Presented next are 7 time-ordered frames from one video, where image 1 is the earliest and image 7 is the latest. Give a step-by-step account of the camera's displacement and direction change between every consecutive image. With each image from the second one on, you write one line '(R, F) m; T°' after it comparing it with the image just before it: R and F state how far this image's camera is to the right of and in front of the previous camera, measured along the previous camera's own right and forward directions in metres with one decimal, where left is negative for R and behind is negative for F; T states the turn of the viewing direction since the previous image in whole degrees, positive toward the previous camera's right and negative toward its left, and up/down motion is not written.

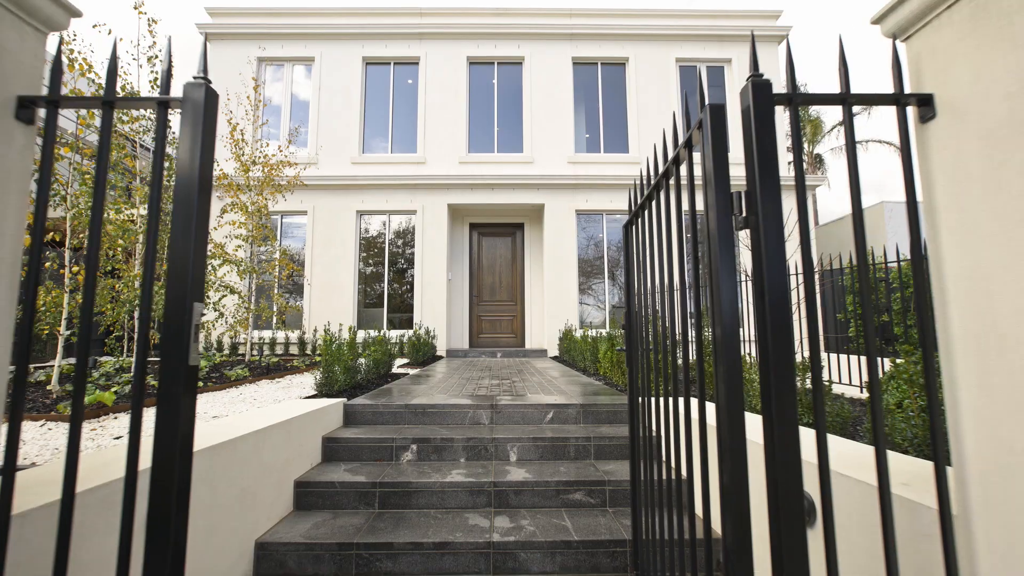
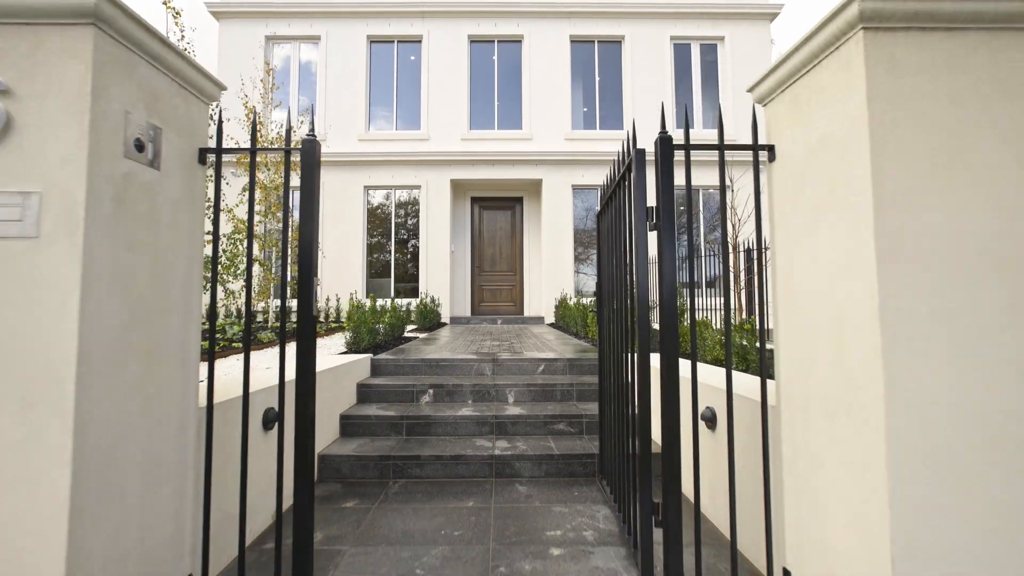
(0.0, -0.8) m; 0°
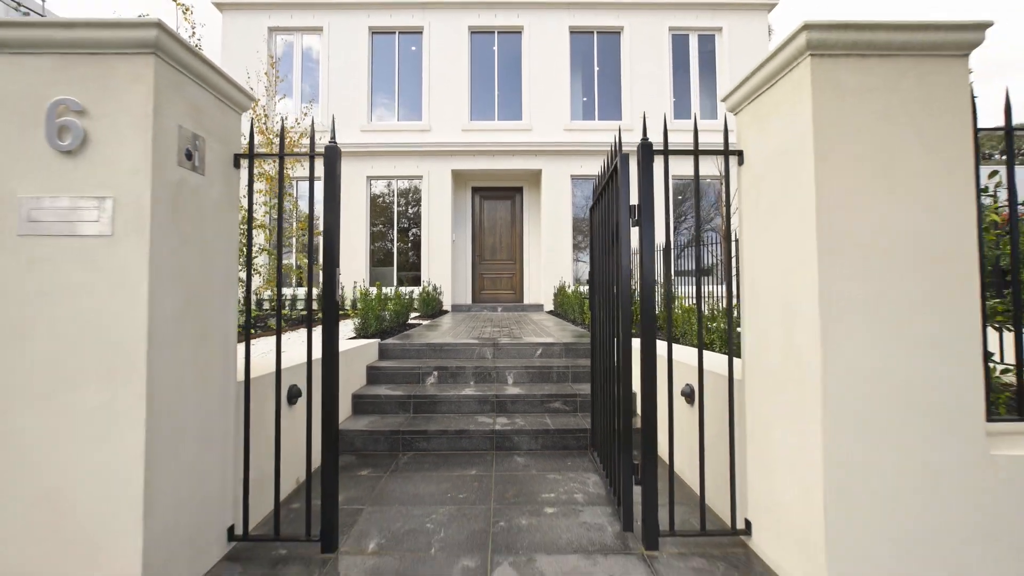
(0.0, -0.3) m; 0°
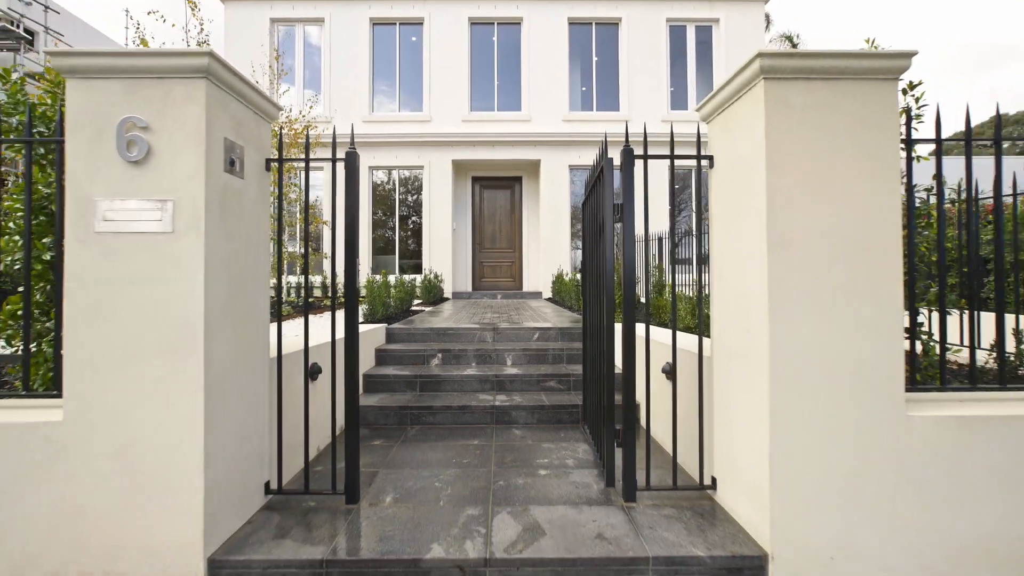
(0.0, -0.3) m; 0°
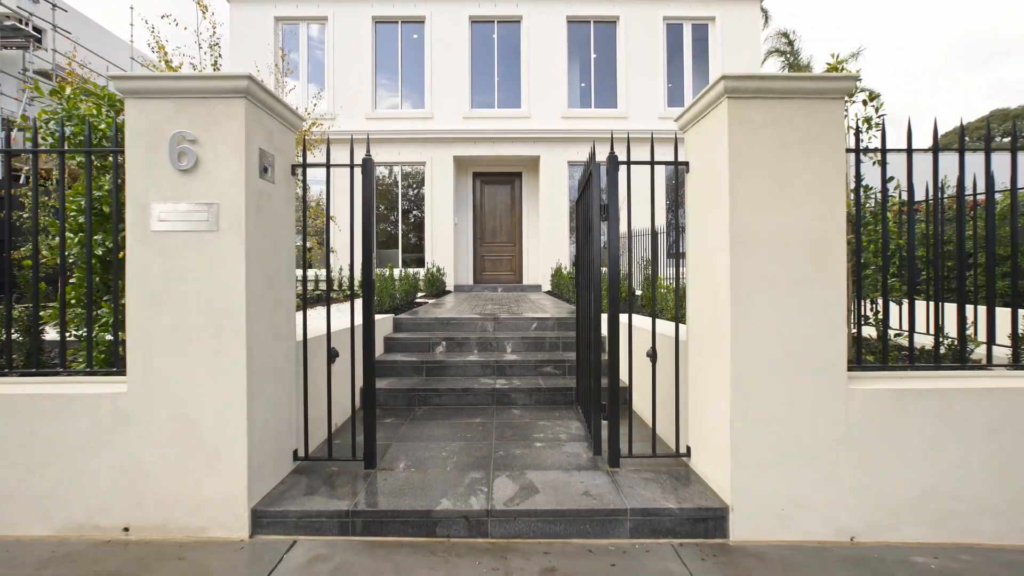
(0.0, -0.4) m; 0°
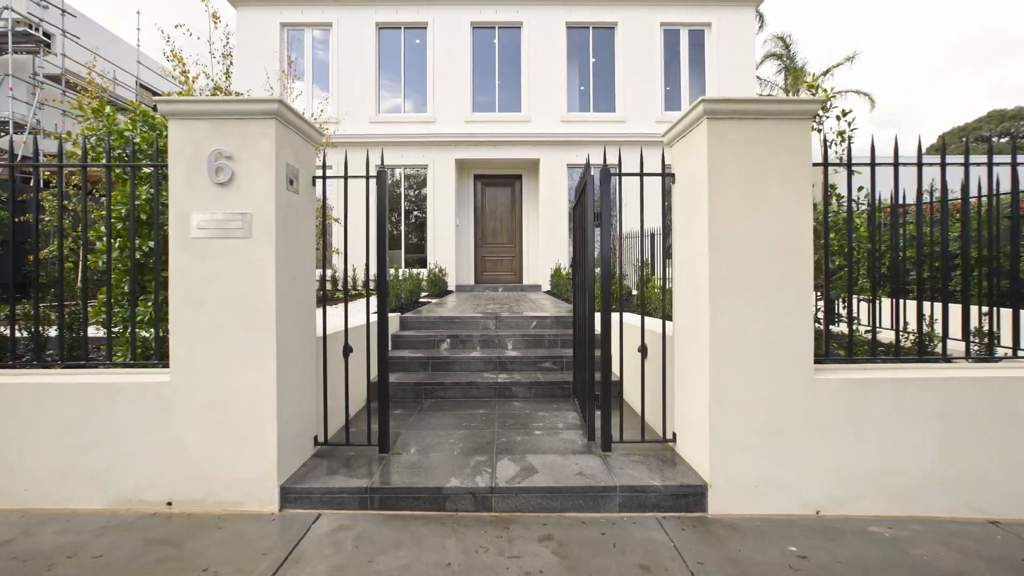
(0.0, -0.3) m; 0°
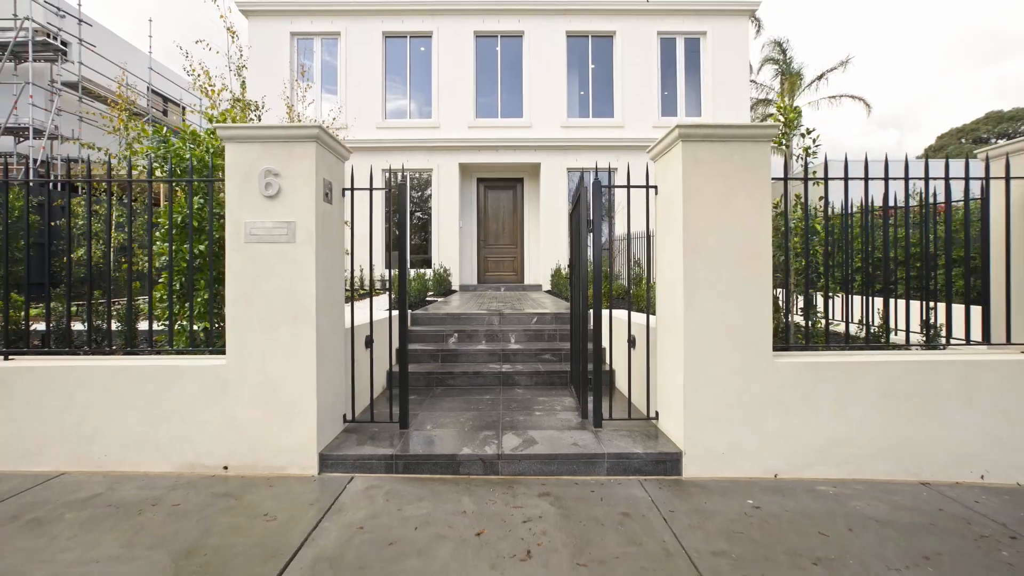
(0.0, -0.5) m; 0°
